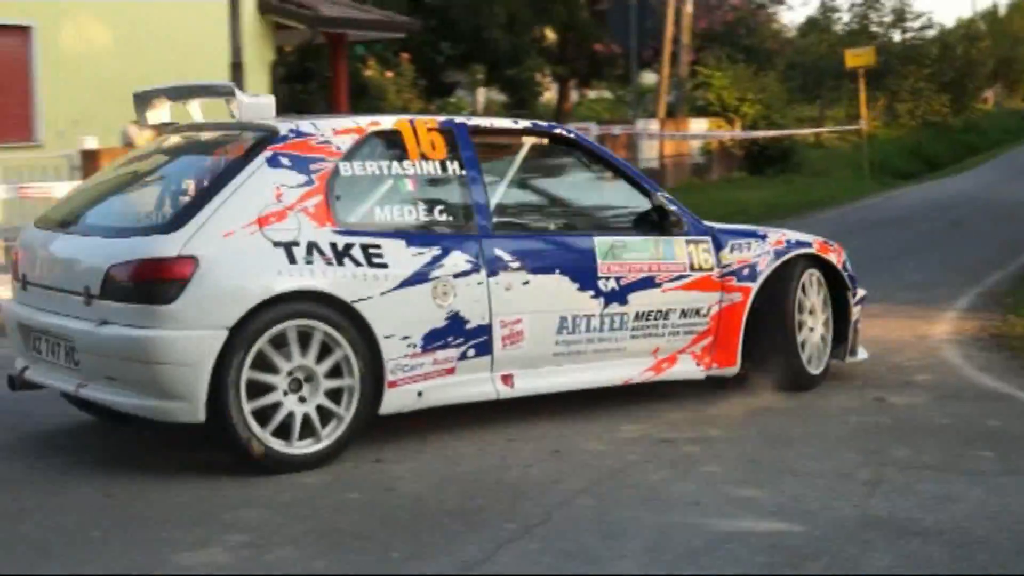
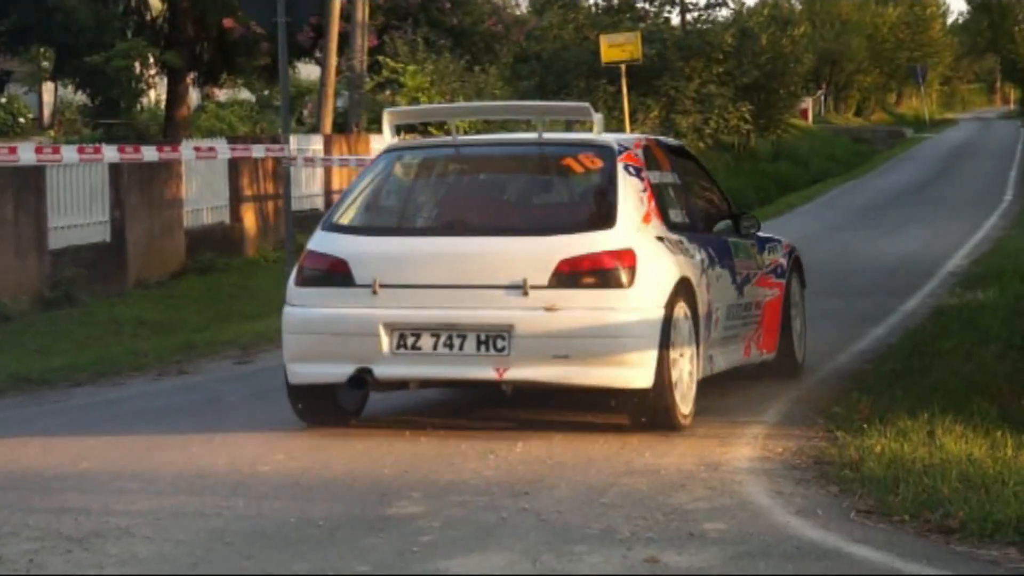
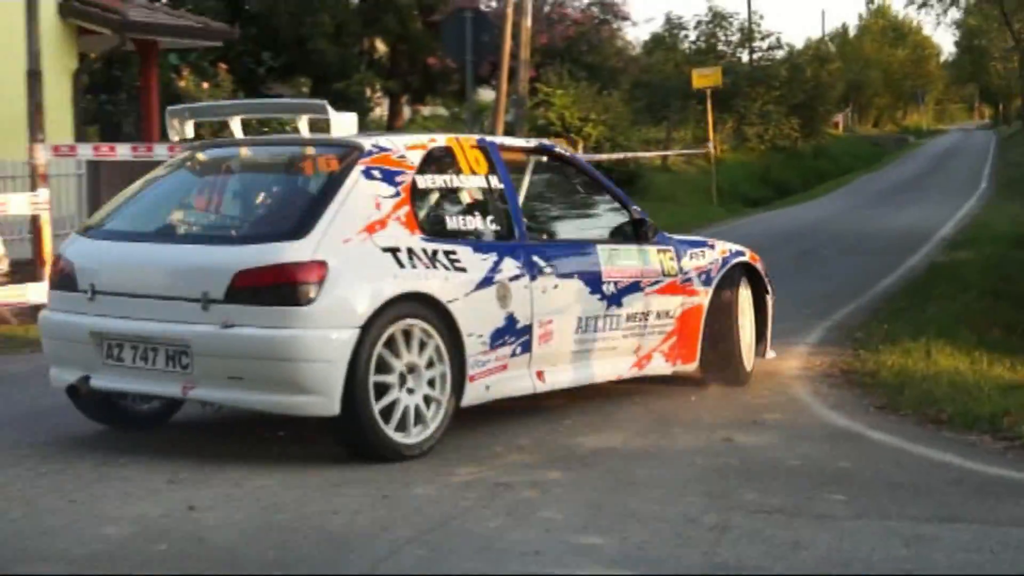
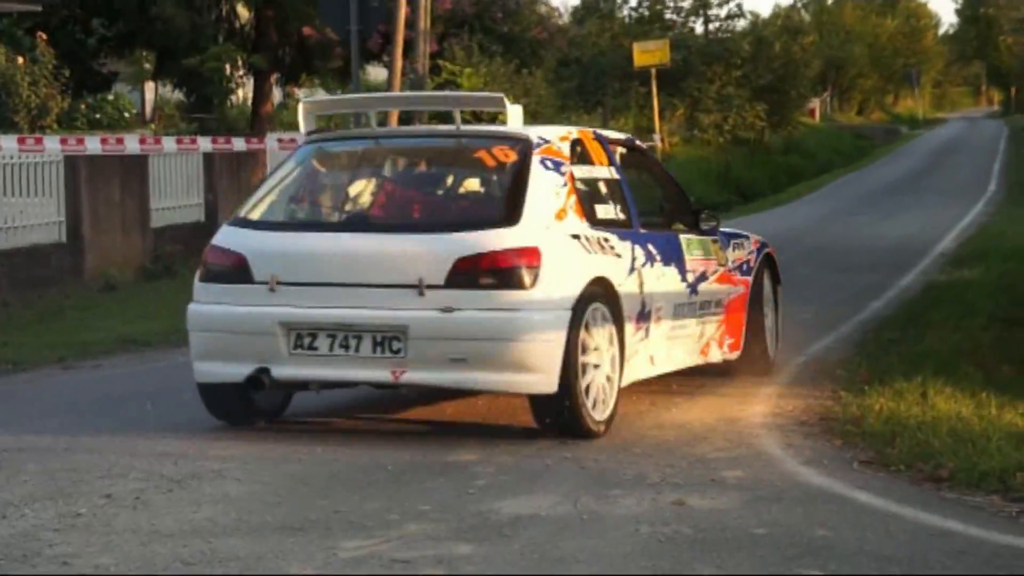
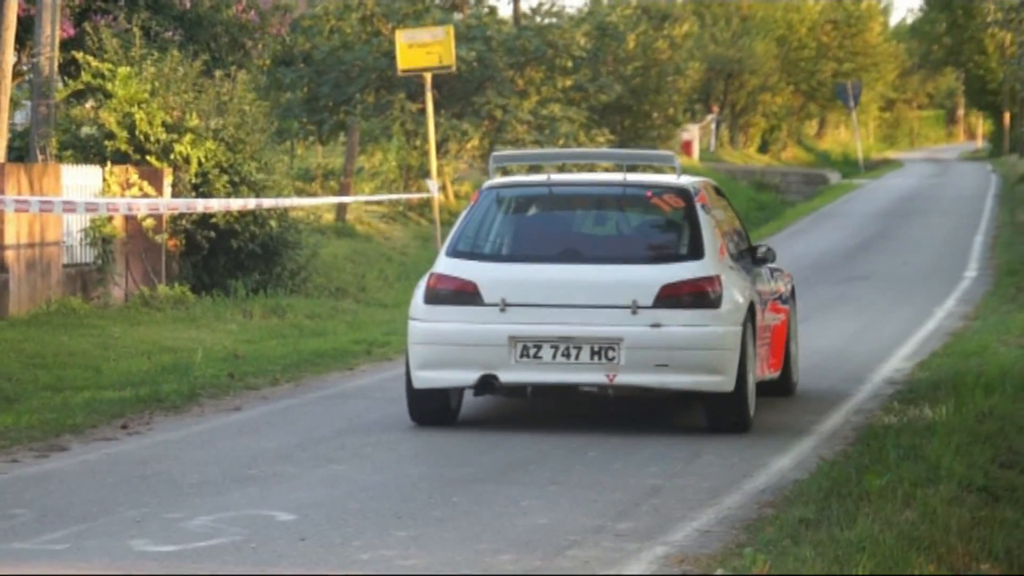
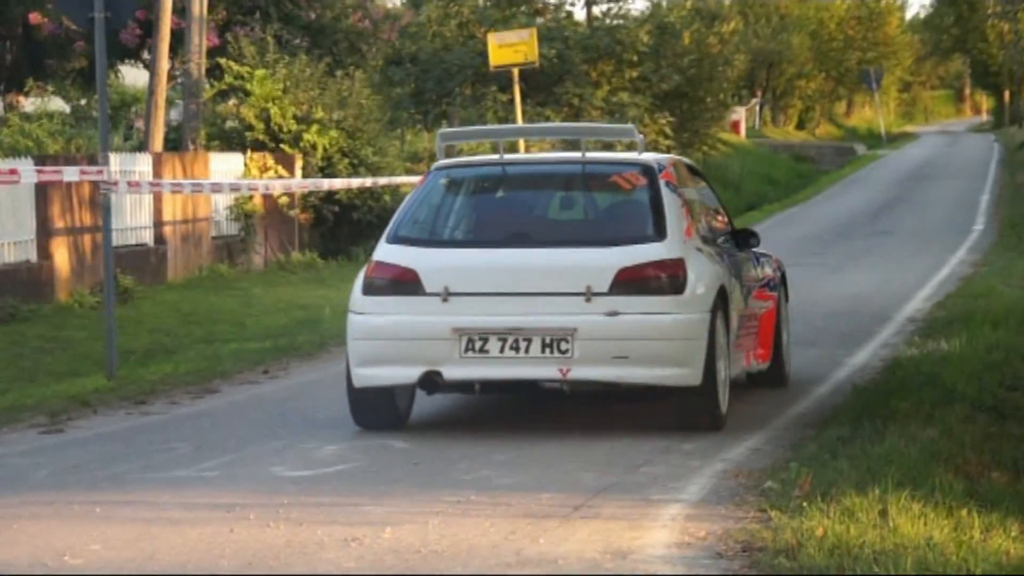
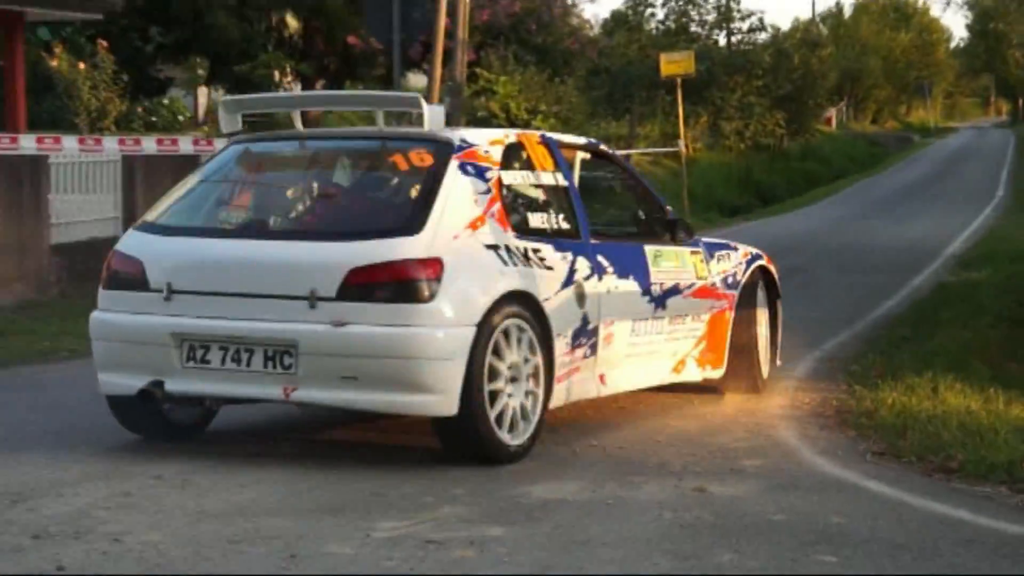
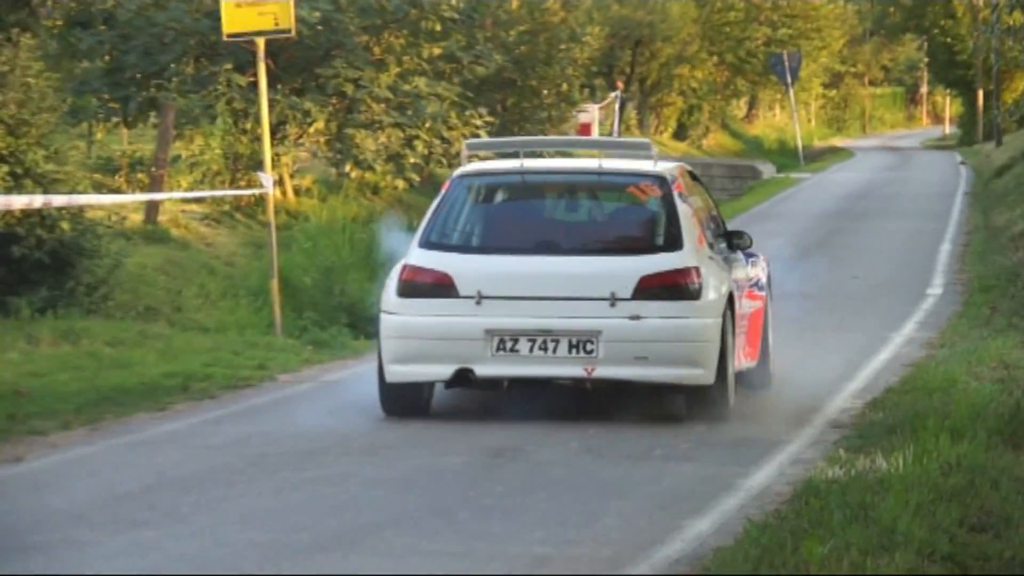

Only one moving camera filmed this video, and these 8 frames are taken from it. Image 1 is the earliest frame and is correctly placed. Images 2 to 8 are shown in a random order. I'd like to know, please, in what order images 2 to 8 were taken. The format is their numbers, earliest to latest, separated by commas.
3, 7, 4, 2, 6, 5, 8
